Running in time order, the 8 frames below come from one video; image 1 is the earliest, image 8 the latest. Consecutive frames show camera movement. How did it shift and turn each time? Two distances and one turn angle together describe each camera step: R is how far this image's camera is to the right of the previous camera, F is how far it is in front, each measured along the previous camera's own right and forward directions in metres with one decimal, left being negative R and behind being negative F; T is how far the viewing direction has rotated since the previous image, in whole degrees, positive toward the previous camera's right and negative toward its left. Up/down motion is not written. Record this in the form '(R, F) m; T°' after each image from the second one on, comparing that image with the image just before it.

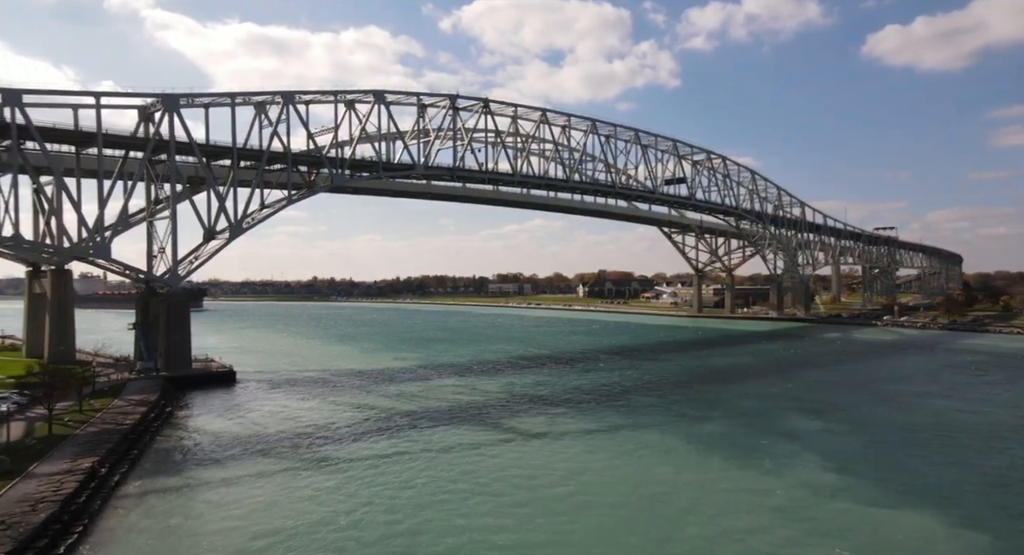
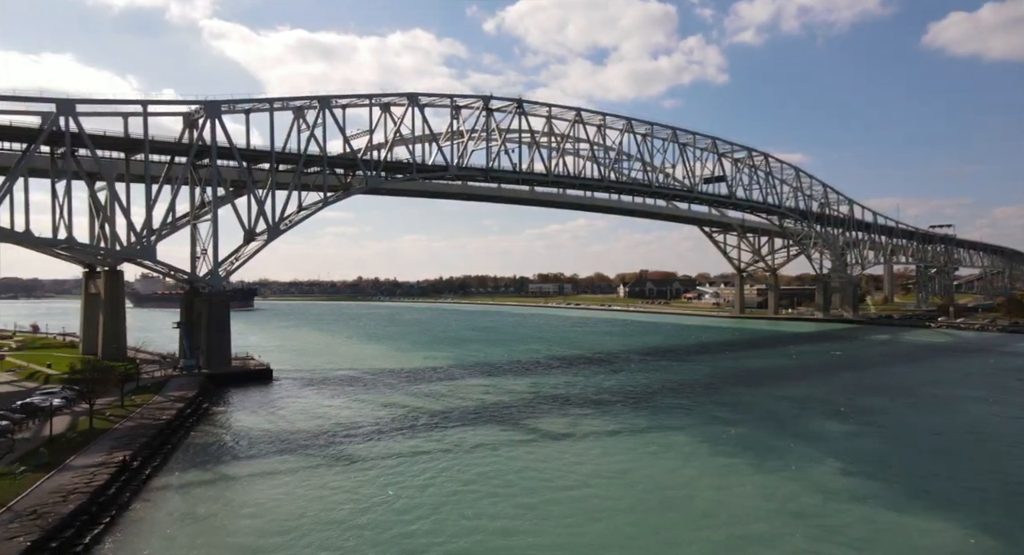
(+0.4, 0.0) m; -4°
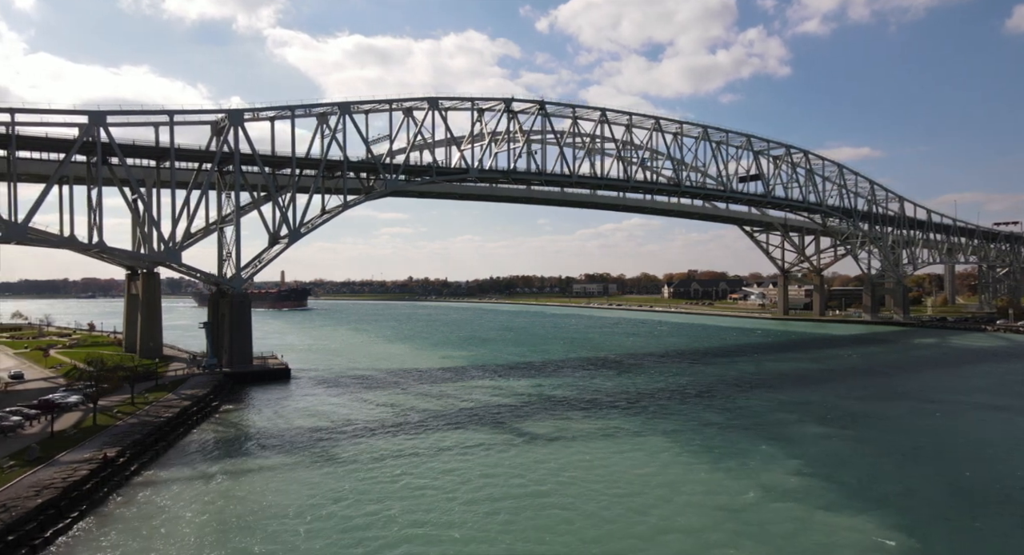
(+1.3, 0.0) m; -4°
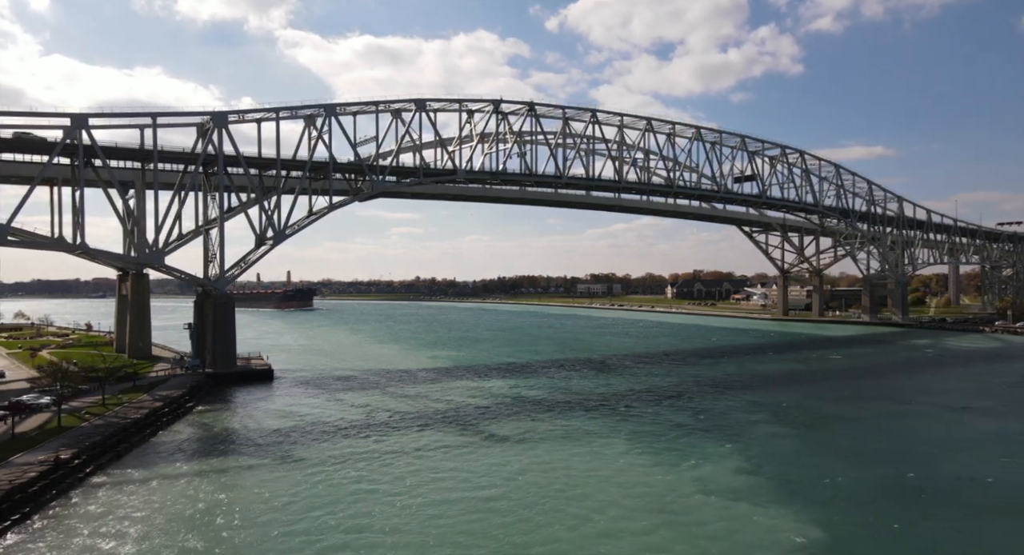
(+0.9, 0.0) m; 0°
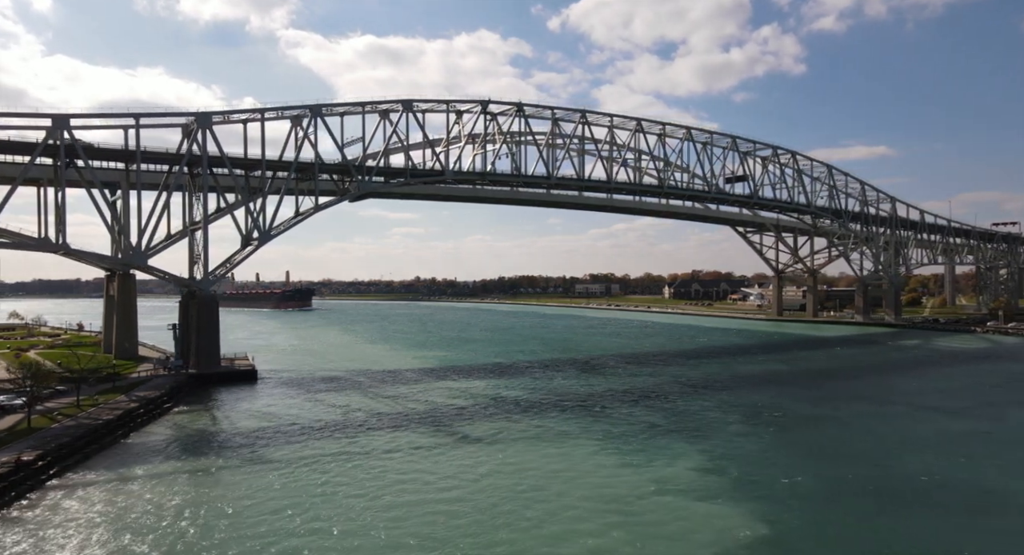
(+0.6, 0.0) m; 0°
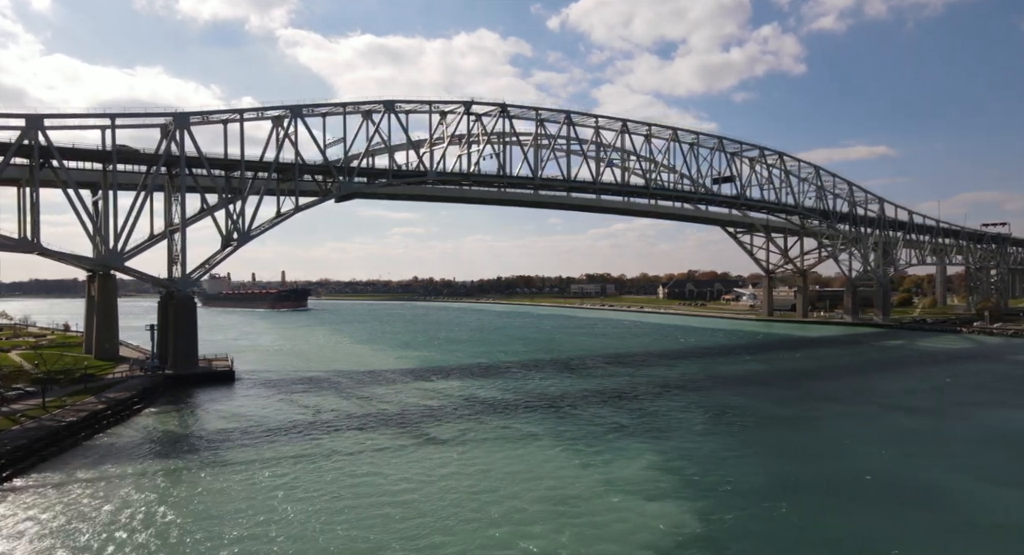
(+0.7, 0.0) m; 0°
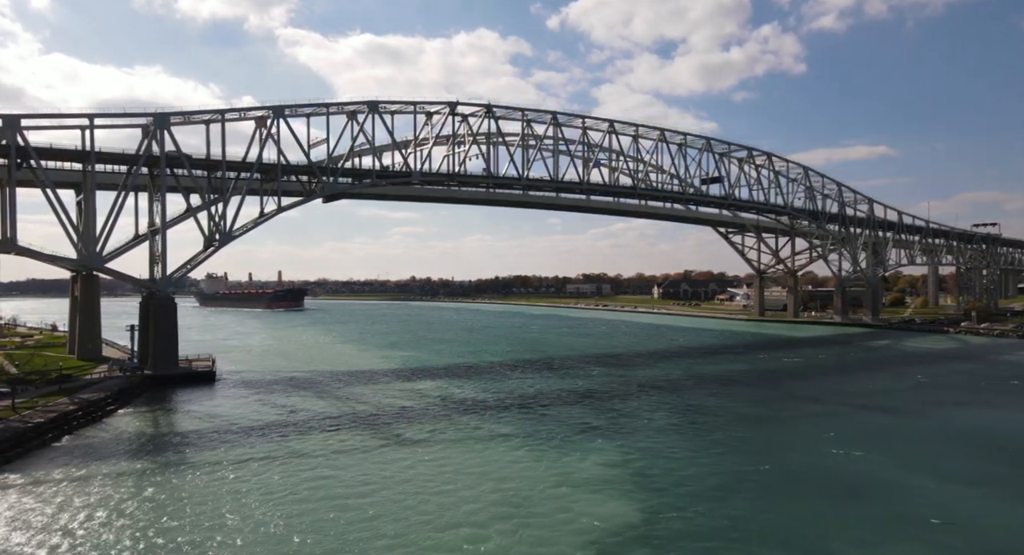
(+0.6, -0.1) m; 0°
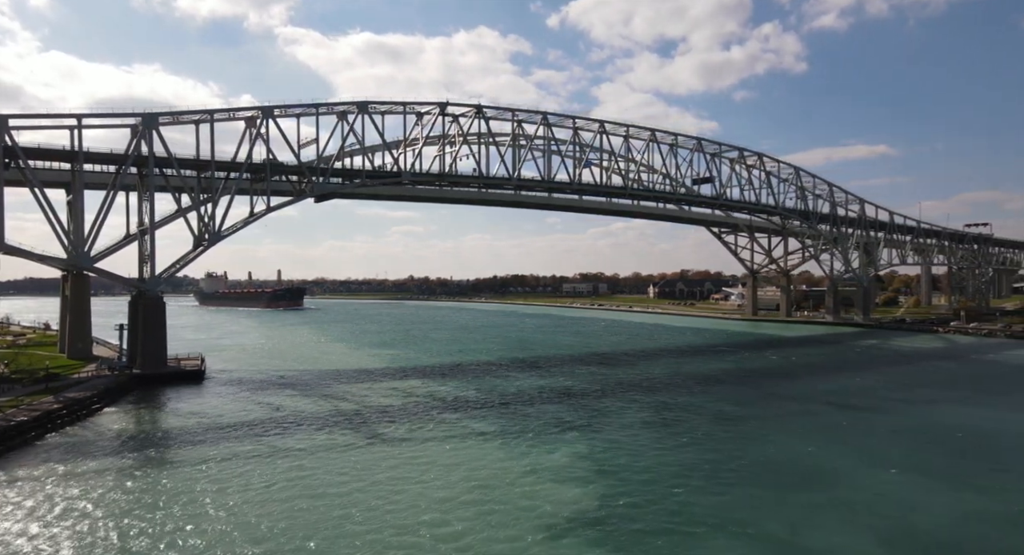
(+0.4, -0.2) m; 0°
